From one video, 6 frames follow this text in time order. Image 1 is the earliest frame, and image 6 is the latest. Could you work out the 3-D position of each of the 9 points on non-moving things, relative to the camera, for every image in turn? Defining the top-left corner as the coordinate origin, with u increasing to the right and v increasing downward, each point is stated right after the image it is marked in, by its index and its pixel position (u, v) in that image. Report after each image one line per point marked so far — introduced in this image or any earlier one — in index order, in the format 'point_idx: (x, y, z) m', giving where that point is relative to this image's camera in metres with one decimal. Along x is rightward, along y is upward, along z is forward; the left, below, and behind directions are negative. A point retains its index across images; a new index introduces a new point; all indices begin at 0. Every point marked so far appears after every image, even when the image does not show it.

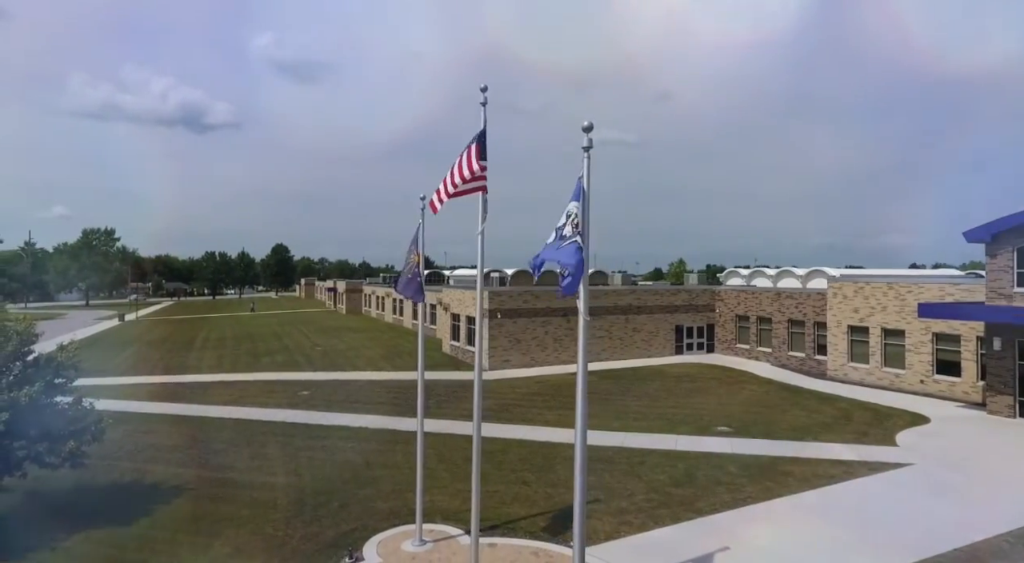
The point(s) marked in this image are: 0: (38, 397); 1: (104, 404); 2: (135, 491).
0: (-8.8, -2.1, +12.3) m
1: (-11.1, -3.3, +18.0) m
2: (-7.7, -4.3, +13.6) m
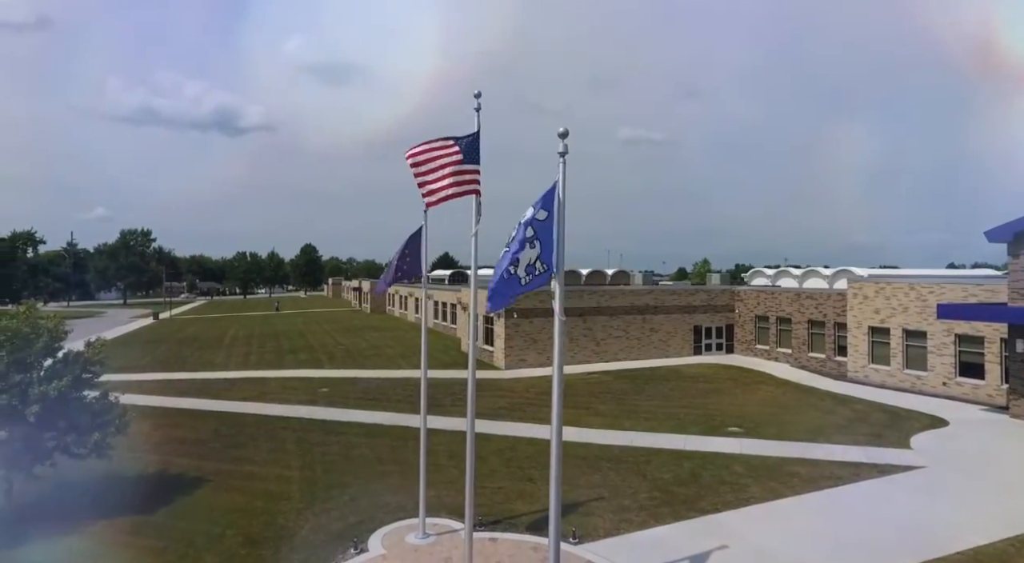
0: (-8.7, -2.1, +13.1) m
1: (-10.8, -3.3, +18.9) m
2: (-7.6, -4.3, +14.3) m
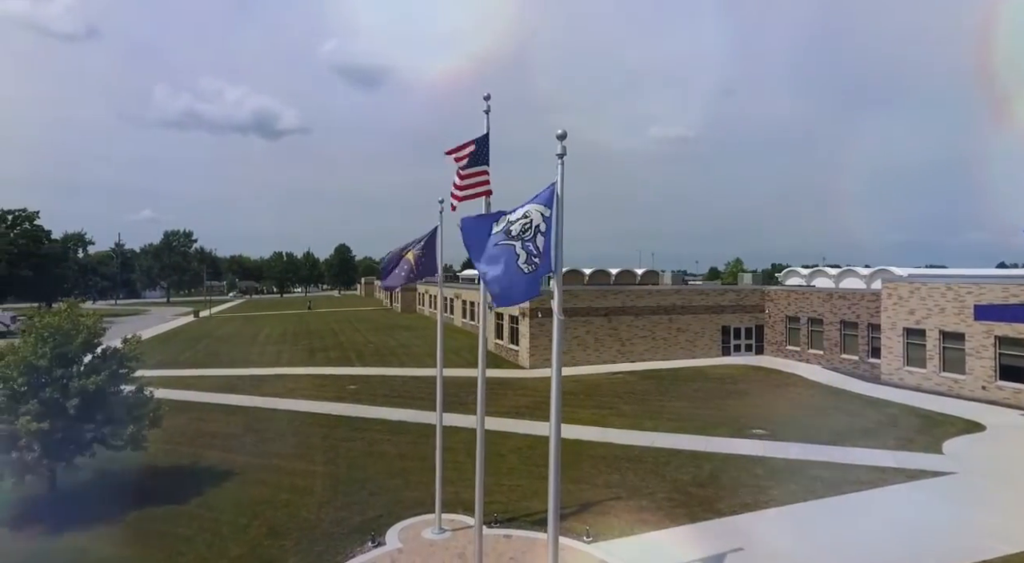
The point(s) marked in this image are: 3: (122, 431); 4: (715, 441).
0: (-8.4, -2.1, +13.7) m
1: (-10.2, -3.3, +19.7) m
2: (-7.2, -4.3, +14.9) m
3: (-8.1, -3.1, +13.9) m
4: (+5.1, -4.0, +16.8) m
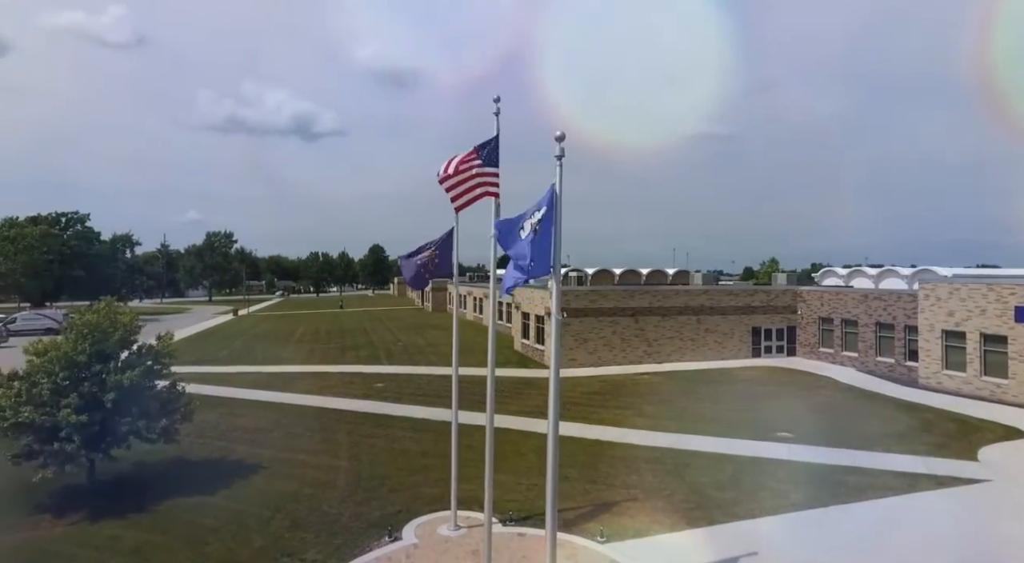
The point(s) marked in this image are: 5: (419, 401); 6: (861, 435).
0: (-8.1, -2.1, +14.4) m
1: (-9.4, -3.3, +20.4) m
2: (-6.8, -4.3, +15.4) m
3: (-7.8, -3.1, +14.5) m
4: (+5.6, -4.1, +16.6) m
5: (-2.8, -3.5, +19.7) m
6: (+9.1, -4.0, +17.4) m
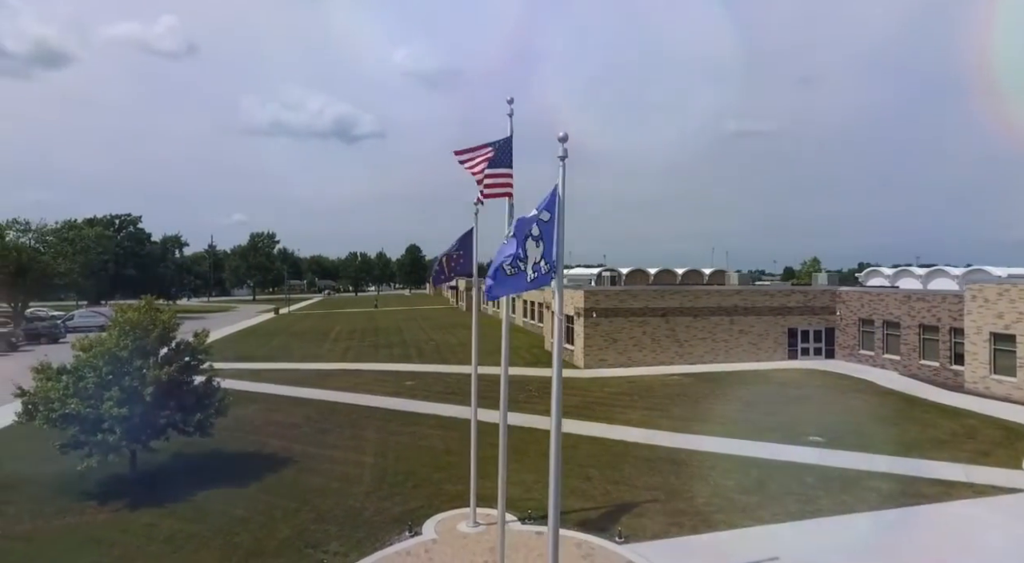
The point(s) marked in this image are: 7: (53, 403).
0: (-7.6, -2.1, +15.0) m
1: (-8.6, -3.3, +21.1) m
2: (-6.2, -4.3, +16.0) m
3: (-7.3, -3.1, +15.1) m
4: (+6.2, -4.1, +16.3) m
5: (-1.9, -3.5, +20.0) m
6: (+9.8, -4.0, +16.9) m
7: (-9.6, -2.6, +13.9) m
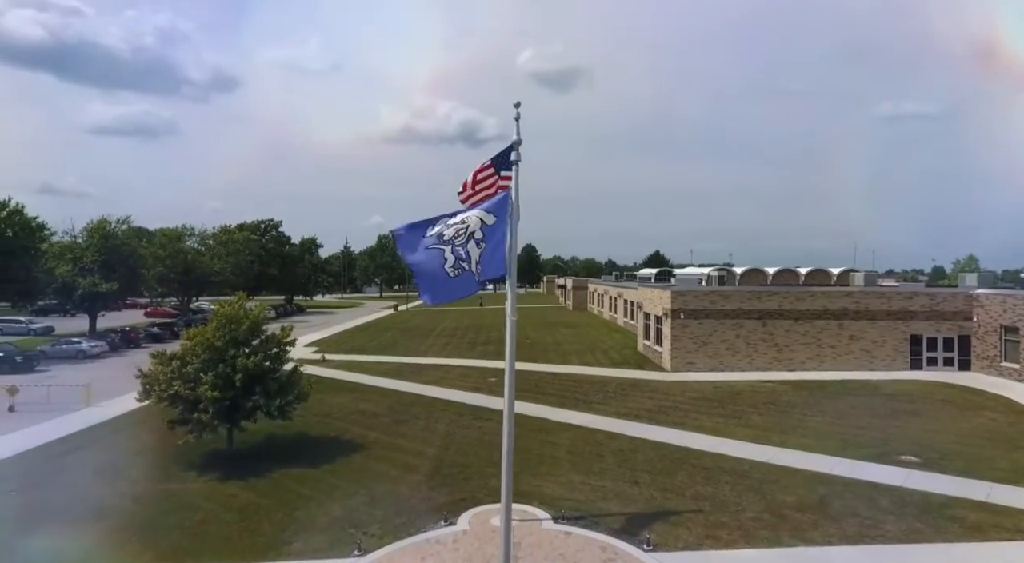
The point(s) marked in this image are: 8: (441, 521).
0: (-6.3, -2.1, +16.7) m
1: (-5.8, -3.2, +22.9) m
2: (-4.8, -4.3, +17.4) m
3: (-5.9, -3.0, +16.8) m
4: (+7.5, -4.1, +14.9) m
5: (+0.4, -3.5, +20.3) m
6: (+11.0, -4.1, +14.6) m
7: (-8.5, -2.5, +16.2) m
8: (-1.4, -4.8, +13.3) m
